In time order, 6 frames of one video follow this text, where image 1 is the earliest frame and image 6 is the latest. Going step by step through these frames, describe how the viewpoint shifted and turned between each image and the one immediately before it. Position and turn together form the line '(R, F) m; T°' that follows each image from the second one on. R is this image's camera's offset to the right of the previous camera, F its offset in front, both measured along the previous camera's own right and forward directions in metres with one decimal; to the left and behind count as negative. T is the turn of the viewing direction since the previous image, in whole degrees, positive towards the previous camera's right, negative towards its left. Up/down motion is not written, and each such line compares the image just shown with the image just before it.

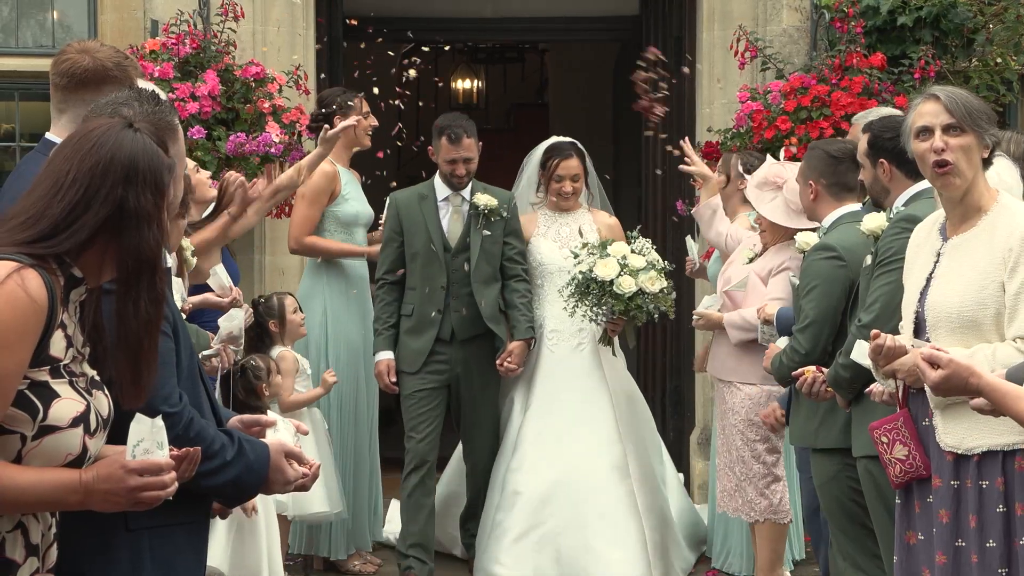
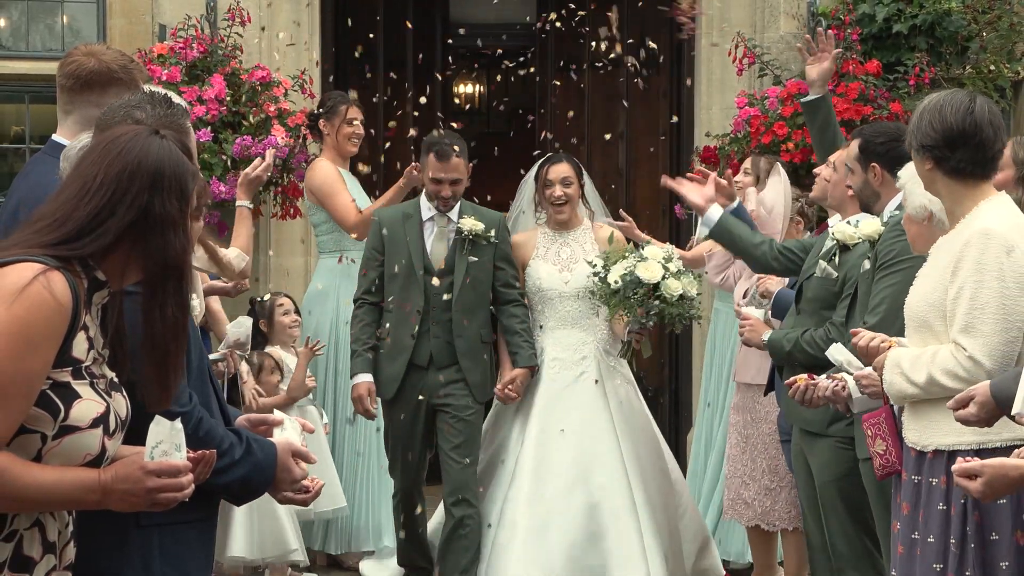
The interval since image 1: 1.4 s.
(+0.1, -0.1) m; -1°
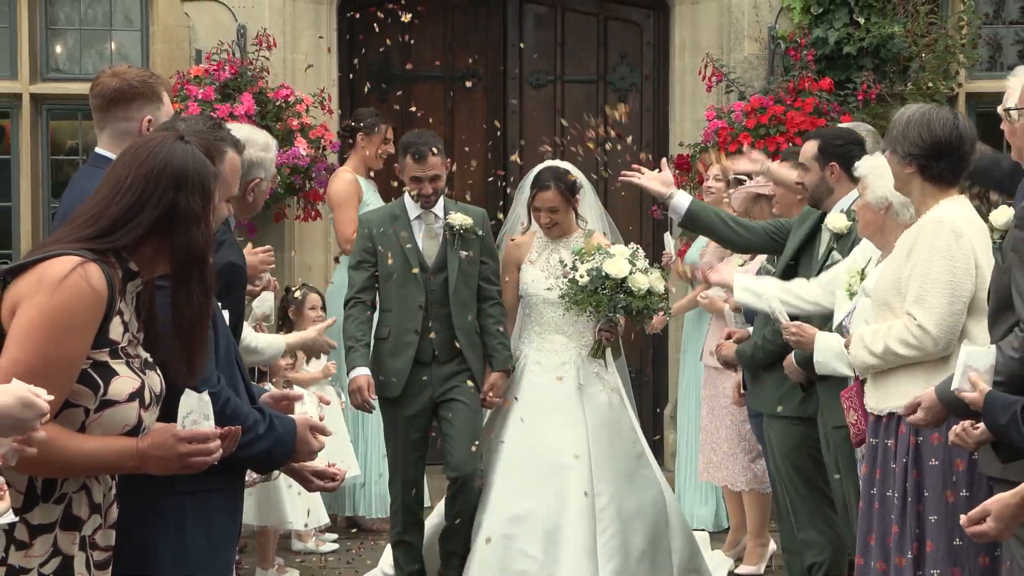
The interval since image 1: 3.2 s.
(+0.1, -0.7) m; -1°
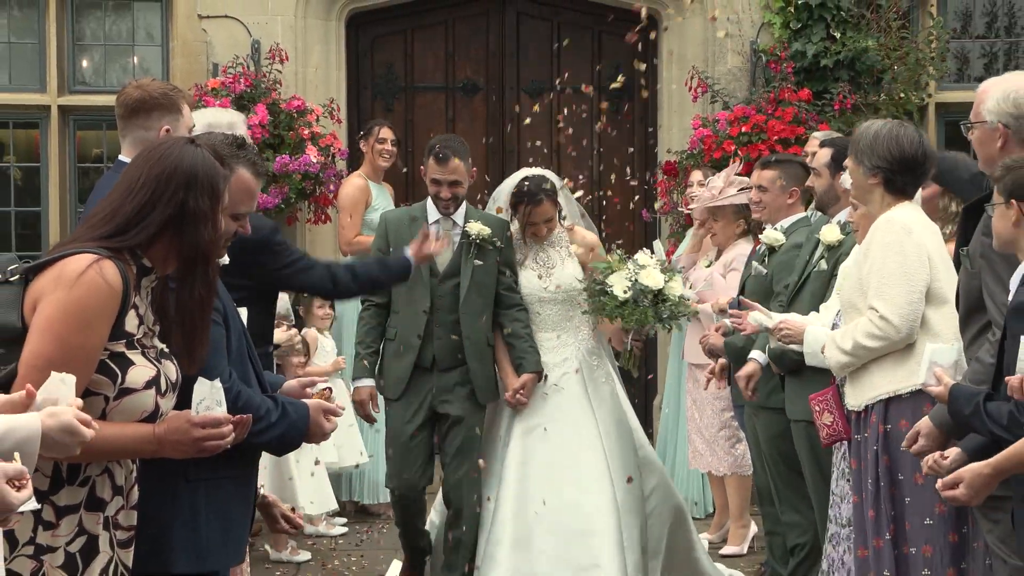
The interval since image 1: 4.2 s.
(+0.1, -0.4) m; 0°
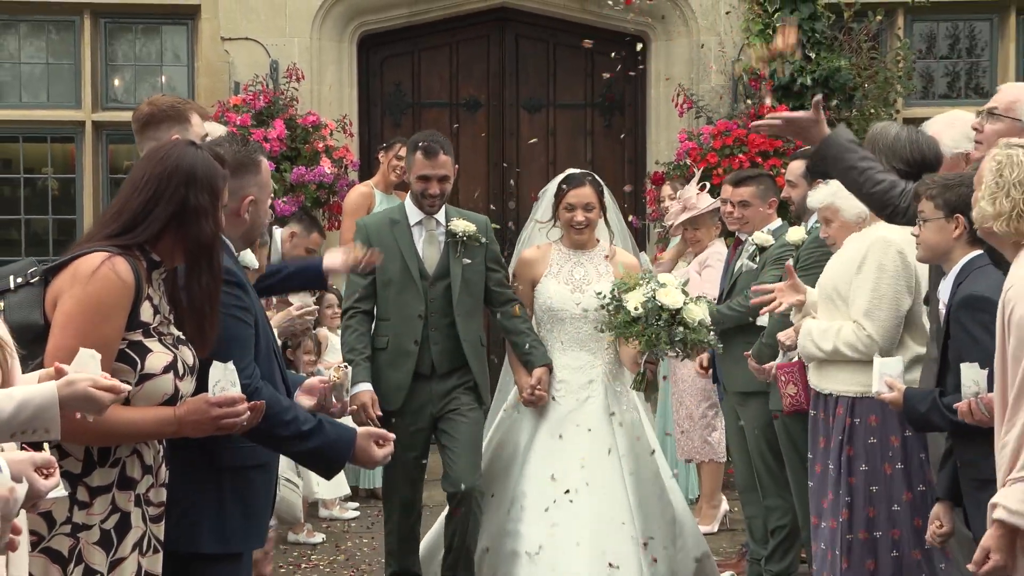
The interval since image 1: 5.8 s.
(+0.1, -0.5) m; 0°
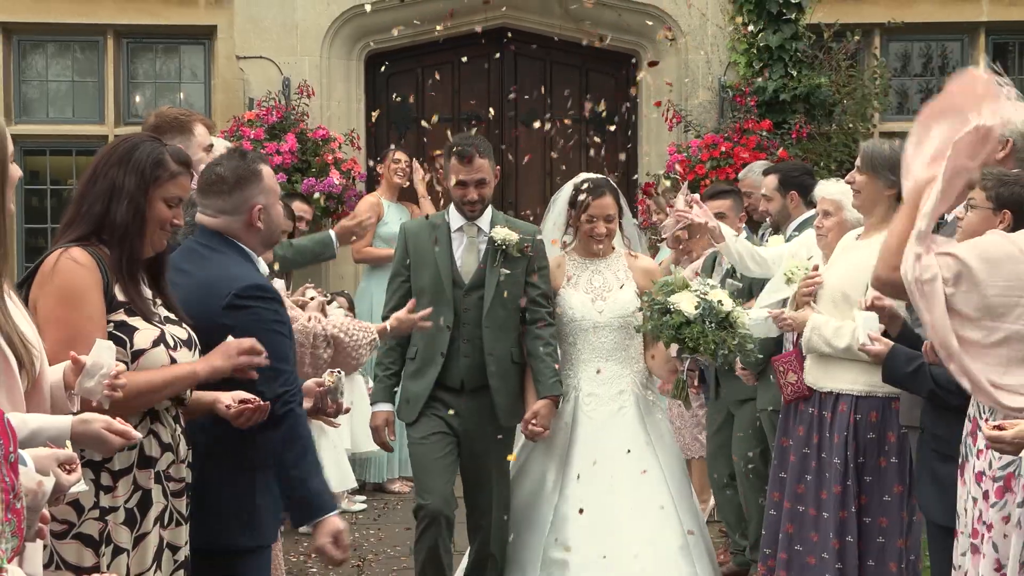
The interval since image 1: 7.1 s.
(+0.1, -0.4) m; 0°
